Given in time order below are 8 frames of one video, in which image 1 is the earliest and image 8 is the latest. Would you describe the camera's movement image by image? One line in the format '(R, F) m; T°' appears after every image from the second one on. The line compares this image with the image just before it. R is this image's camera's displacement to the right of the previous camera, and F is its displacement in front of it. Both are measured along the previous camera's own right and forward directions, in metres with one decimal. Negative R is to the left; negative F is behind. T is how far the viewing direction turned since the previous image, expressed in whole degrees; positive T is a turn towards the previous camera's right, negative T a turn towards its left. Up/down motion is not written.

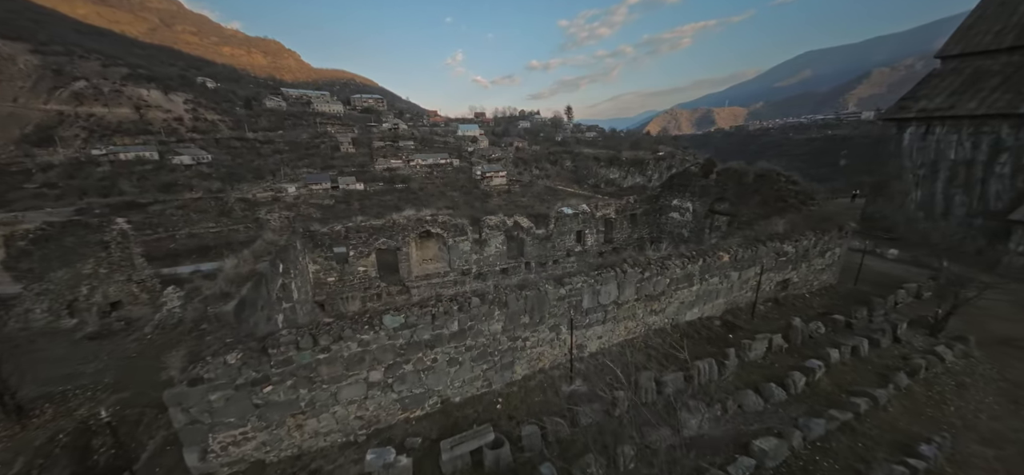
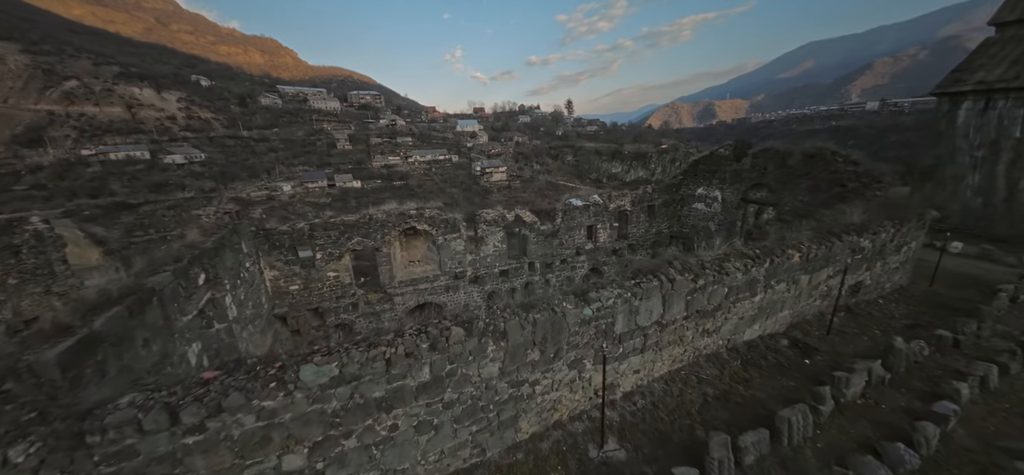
(0.0, +2.0) m; 0°
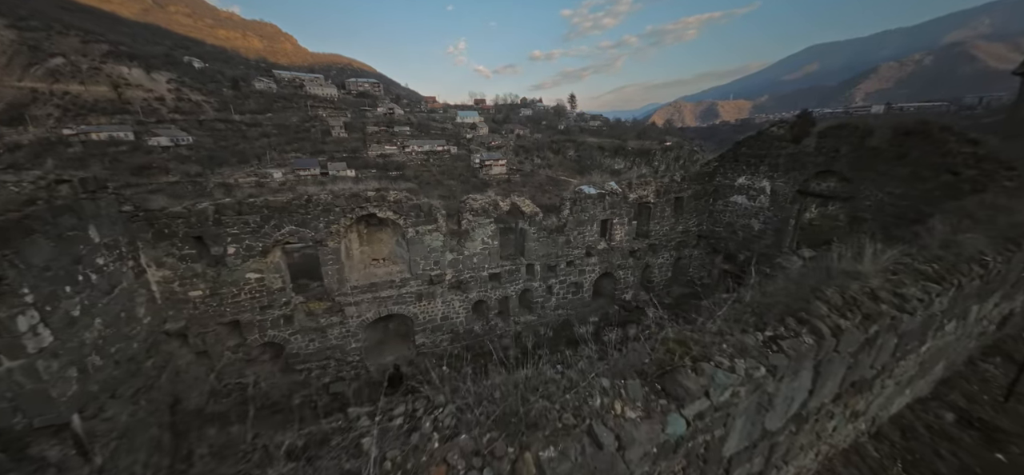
(+0.1, +2.5) m; 0°
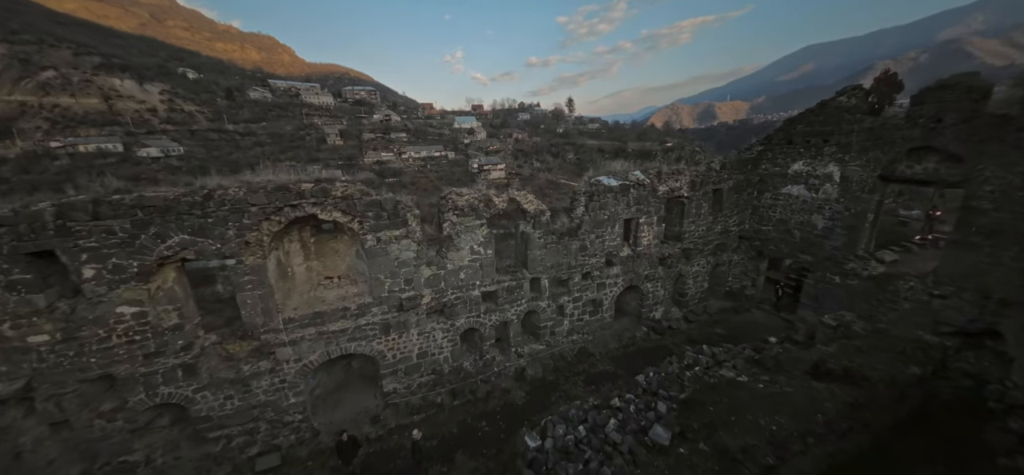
(0.0, +2.1) m; 0°
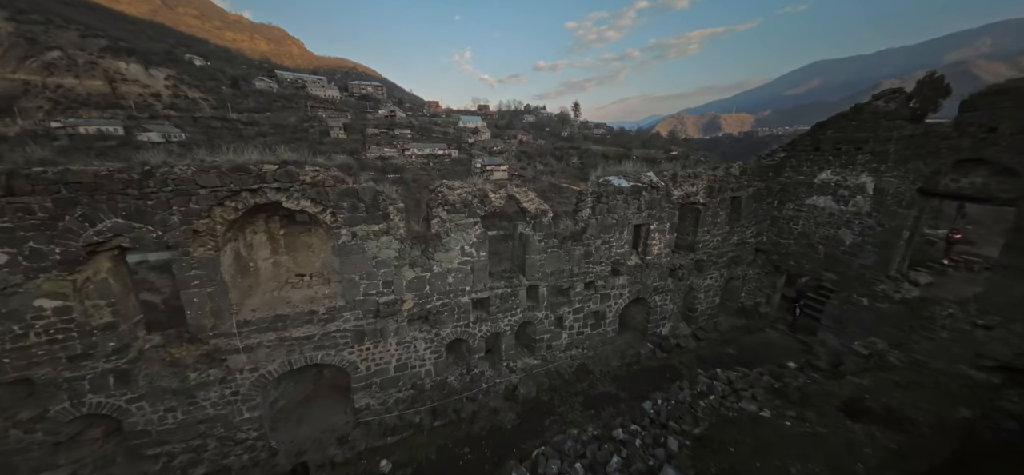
(+0.1, +0.7) m; 0°
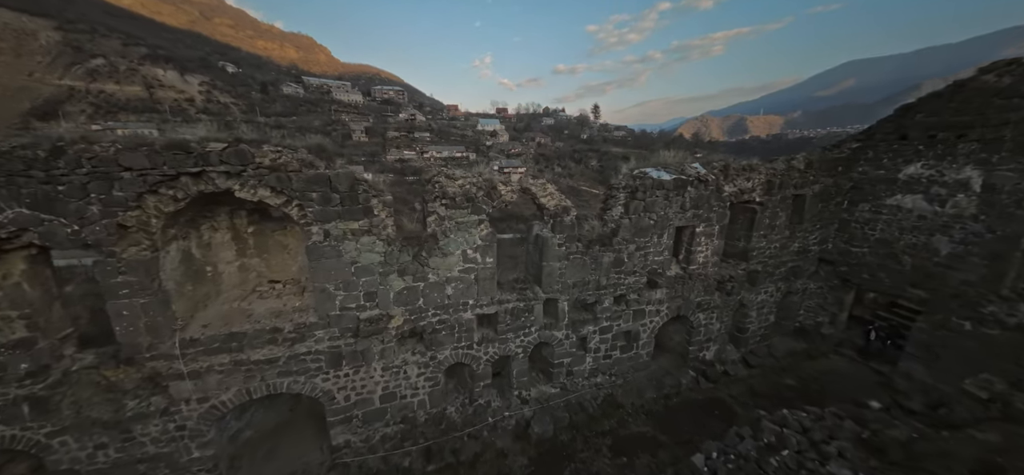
(0.0, +1.0) m; -3°
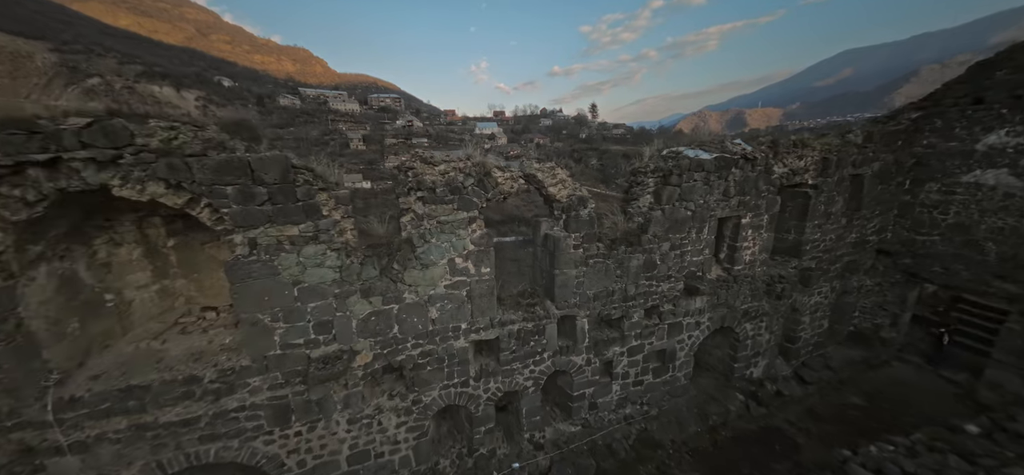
(0.0, +1.0) m; 0°
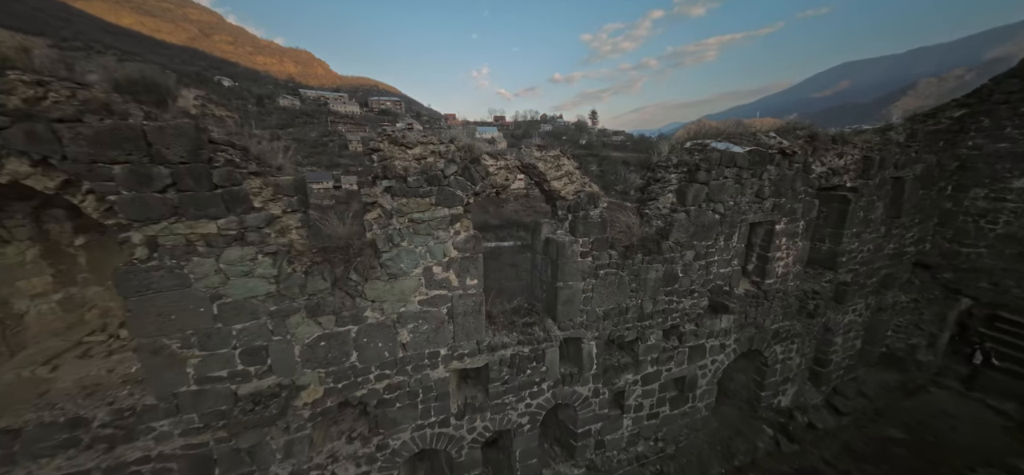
(0.0, +0.6) m; 0°
